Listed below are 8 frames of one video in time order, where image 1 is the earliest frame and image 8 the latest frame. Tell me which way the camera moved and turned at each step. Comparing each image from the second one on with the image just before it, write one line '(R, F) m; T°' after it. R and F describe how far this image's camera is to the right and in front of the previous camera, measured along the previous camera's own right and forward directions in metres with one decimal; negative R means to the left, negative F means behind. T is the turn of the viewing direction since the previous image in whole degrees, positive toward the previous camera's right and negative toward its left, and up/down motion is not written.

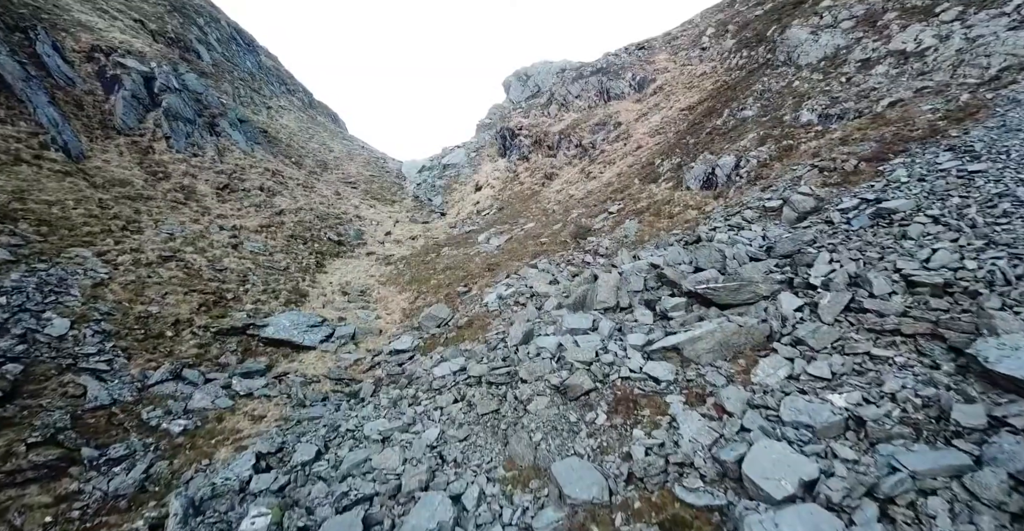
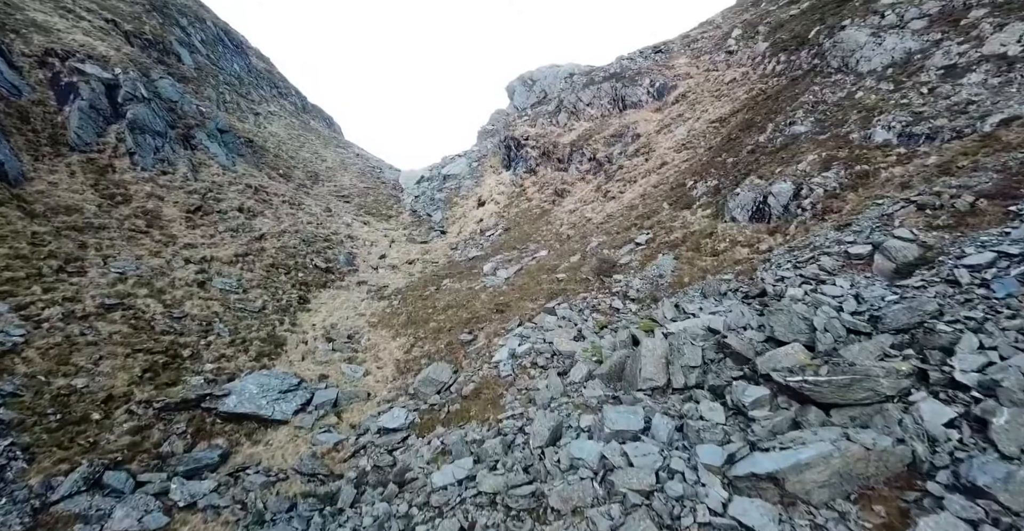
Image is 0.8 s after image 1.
(-0.6, +3.4) m; 0°
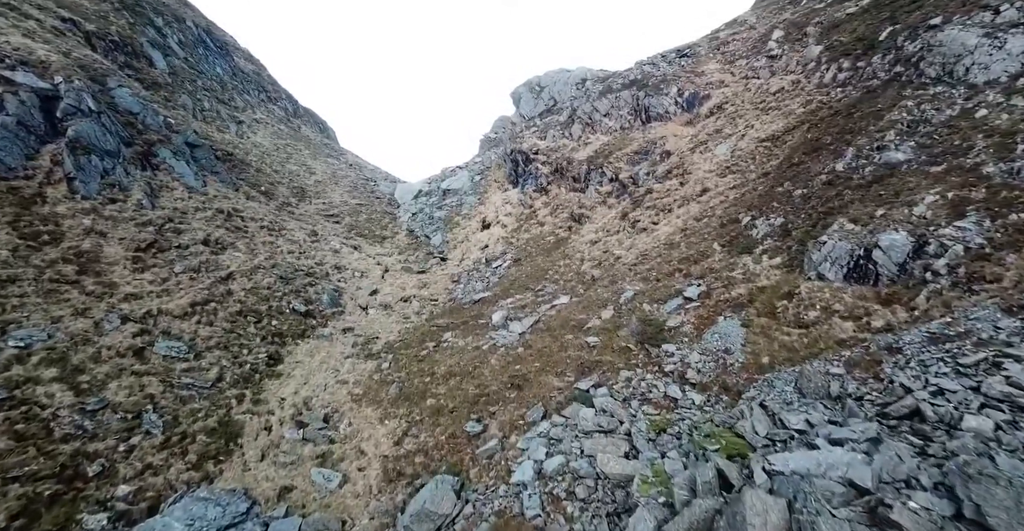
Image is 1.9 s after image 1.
(-0.7, +4.3) m; 0°
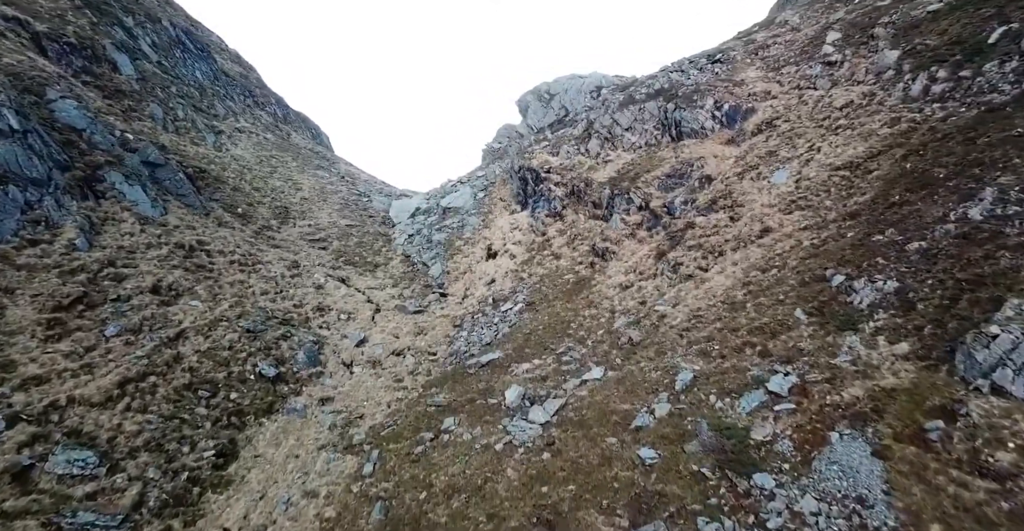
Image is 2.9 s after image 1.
(-0.8, +4.5) m; 0°
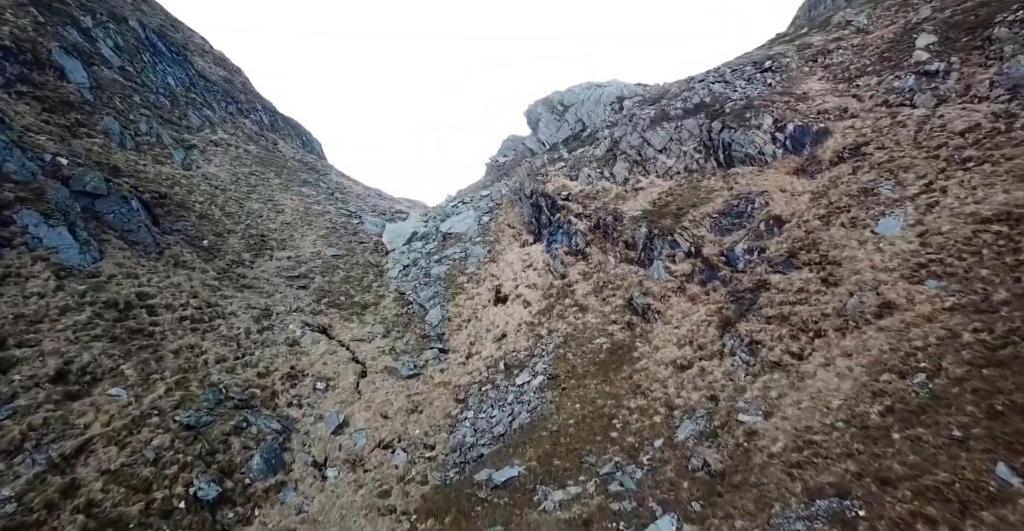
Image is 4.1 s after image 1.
(-0.9, +5.3) m; 0°
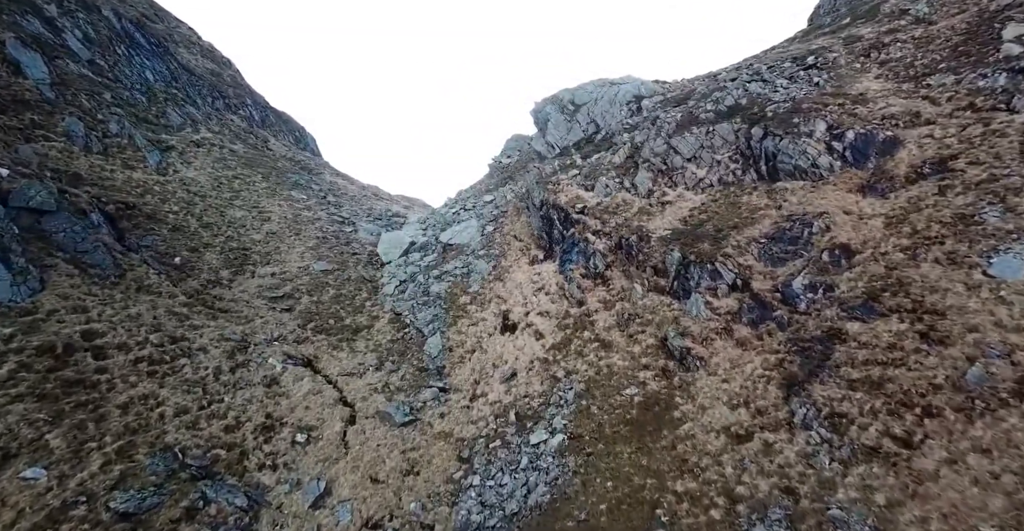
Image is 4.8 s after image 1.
(-0.6, +3.4) m; 0°
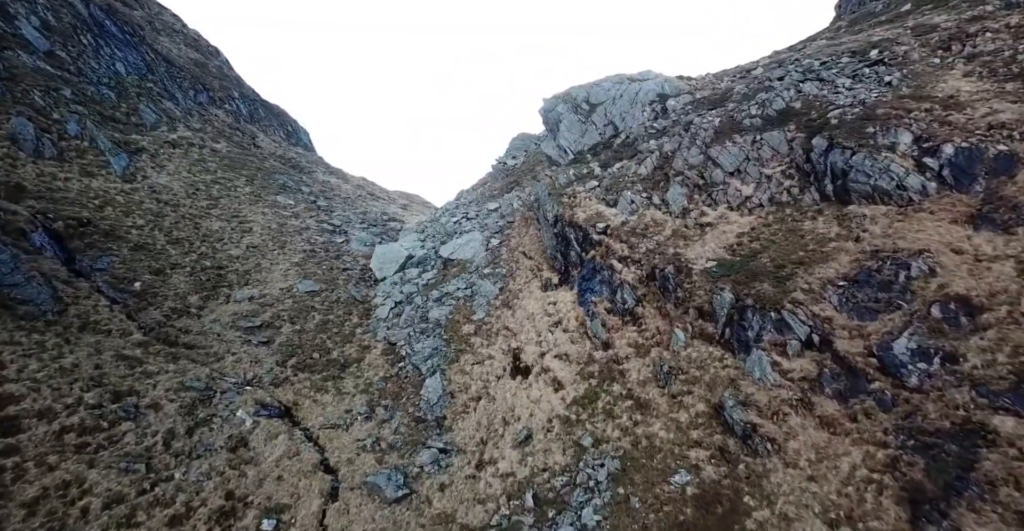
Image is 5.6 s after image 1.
(-0.6, +3.8) m; 0°
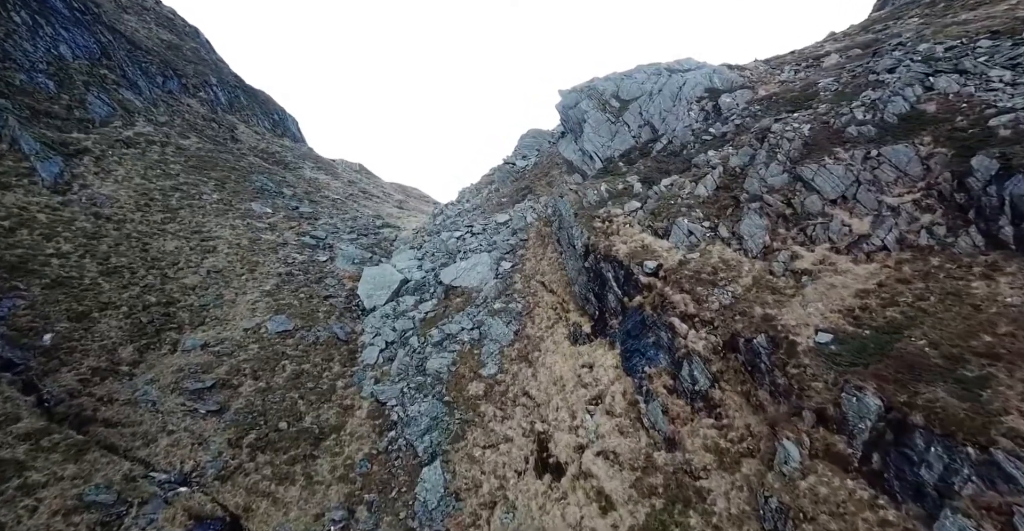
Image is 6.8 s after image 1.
(-1.0, +5.9) m; 0°
